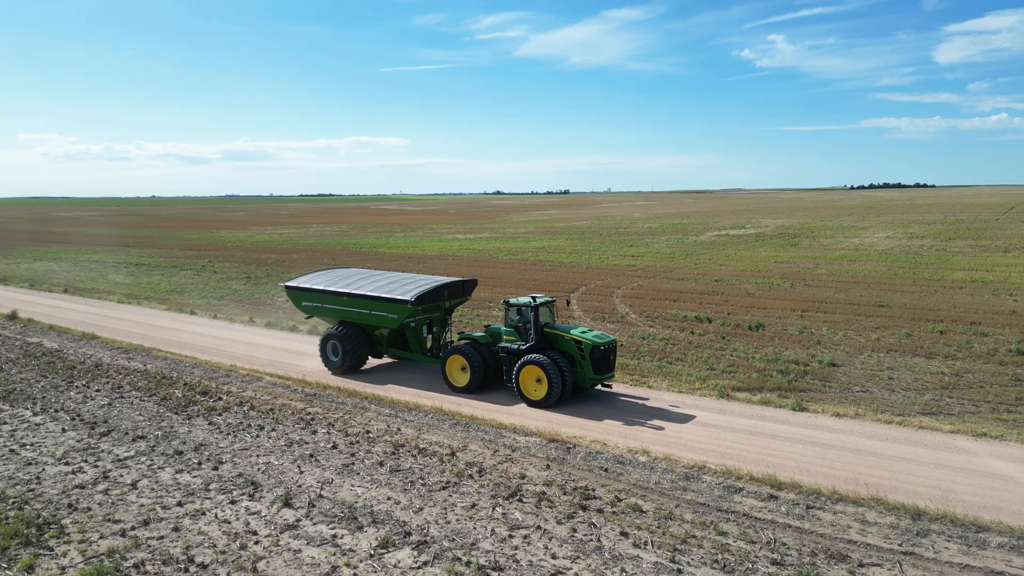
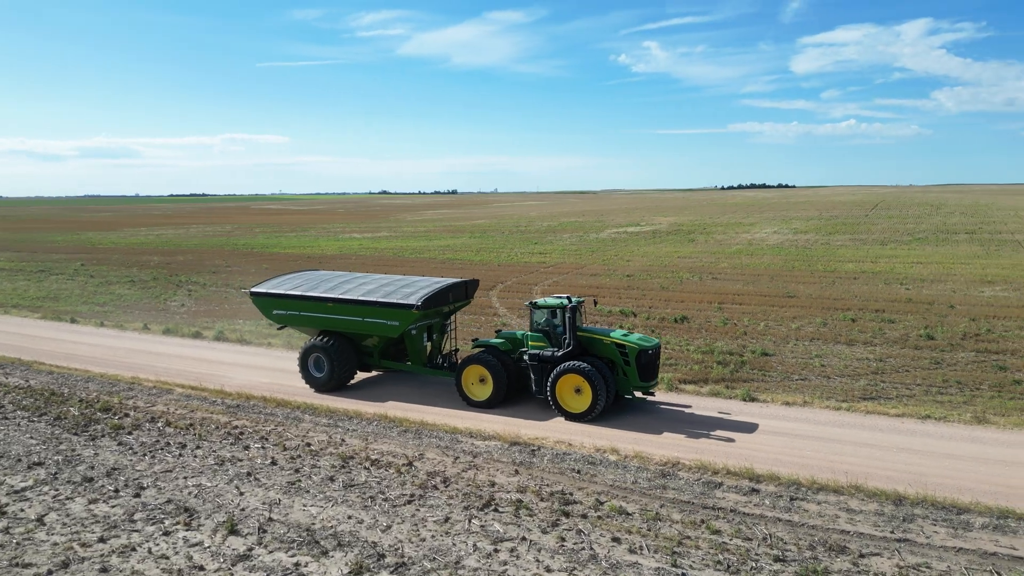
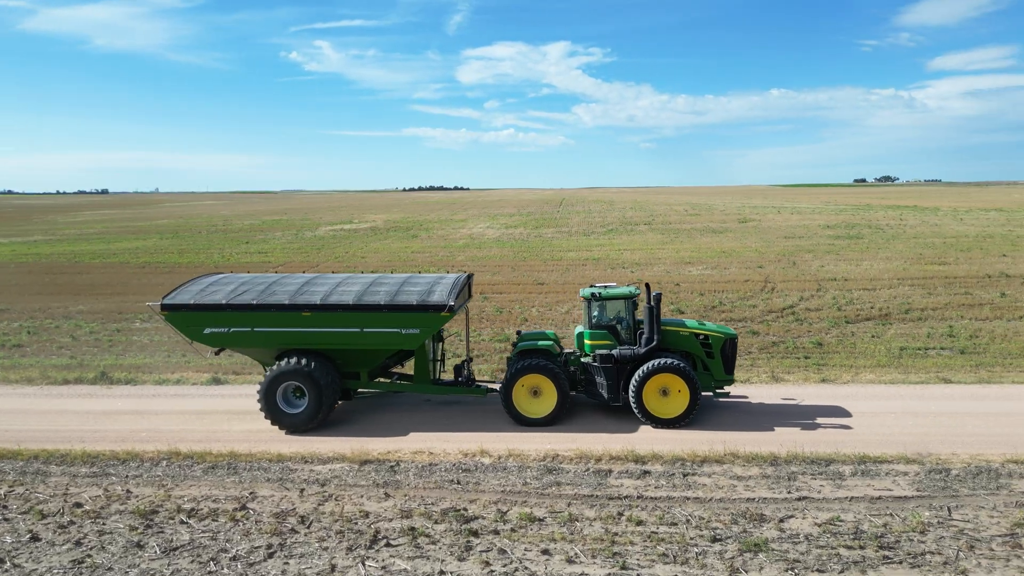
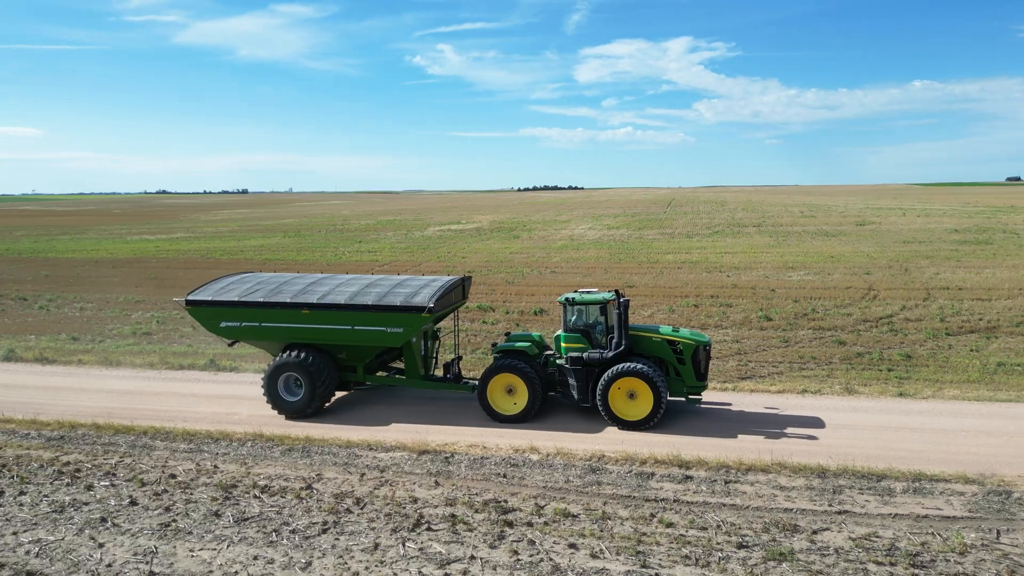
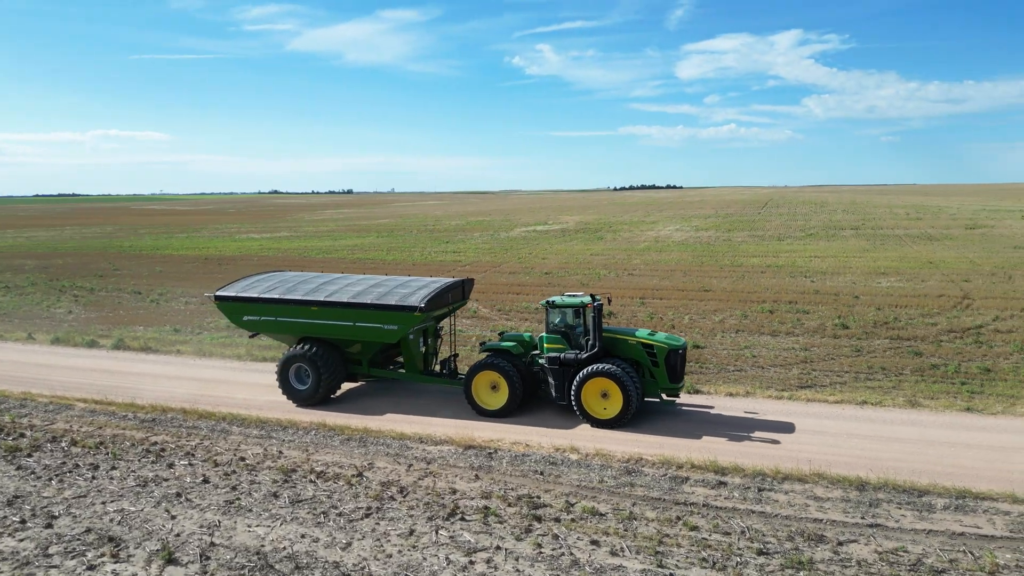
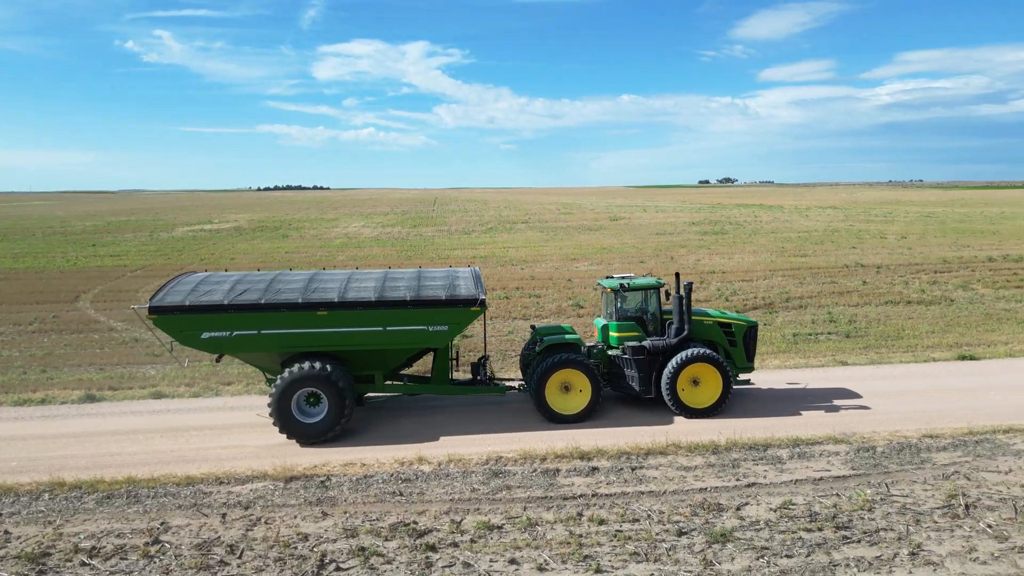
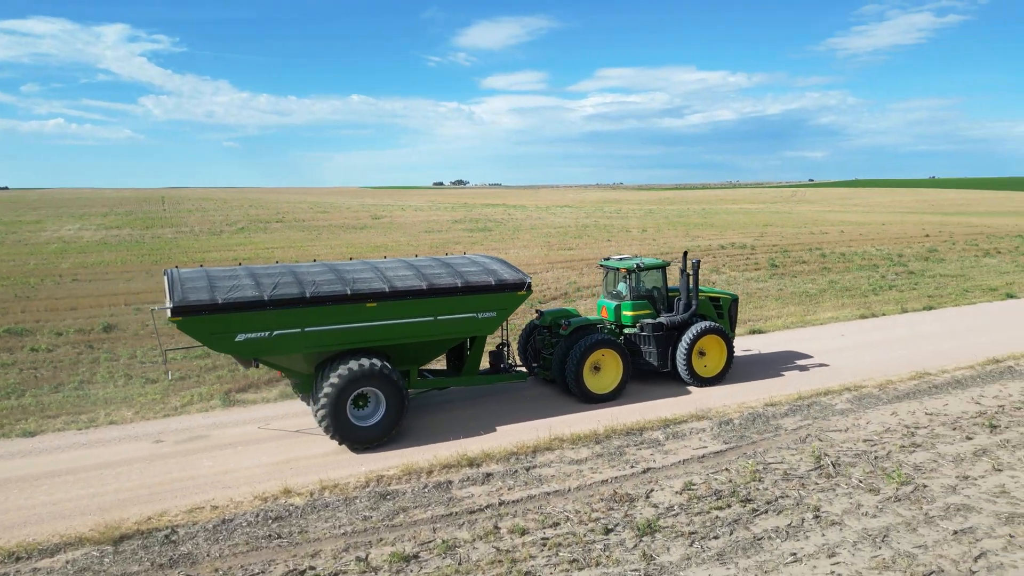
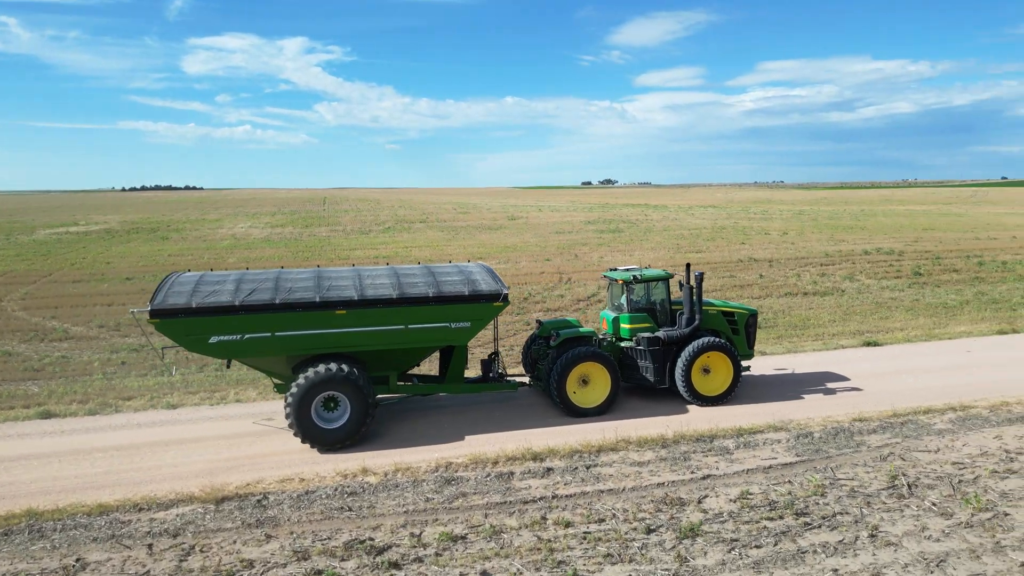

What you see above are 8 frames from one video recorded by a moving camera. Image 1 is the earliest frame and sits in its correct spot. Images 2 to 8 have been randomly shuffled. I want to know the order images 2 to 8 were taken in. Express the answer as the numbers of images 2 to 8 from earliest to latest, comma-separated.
2, 5, 4, 3, 6, 8, 7
